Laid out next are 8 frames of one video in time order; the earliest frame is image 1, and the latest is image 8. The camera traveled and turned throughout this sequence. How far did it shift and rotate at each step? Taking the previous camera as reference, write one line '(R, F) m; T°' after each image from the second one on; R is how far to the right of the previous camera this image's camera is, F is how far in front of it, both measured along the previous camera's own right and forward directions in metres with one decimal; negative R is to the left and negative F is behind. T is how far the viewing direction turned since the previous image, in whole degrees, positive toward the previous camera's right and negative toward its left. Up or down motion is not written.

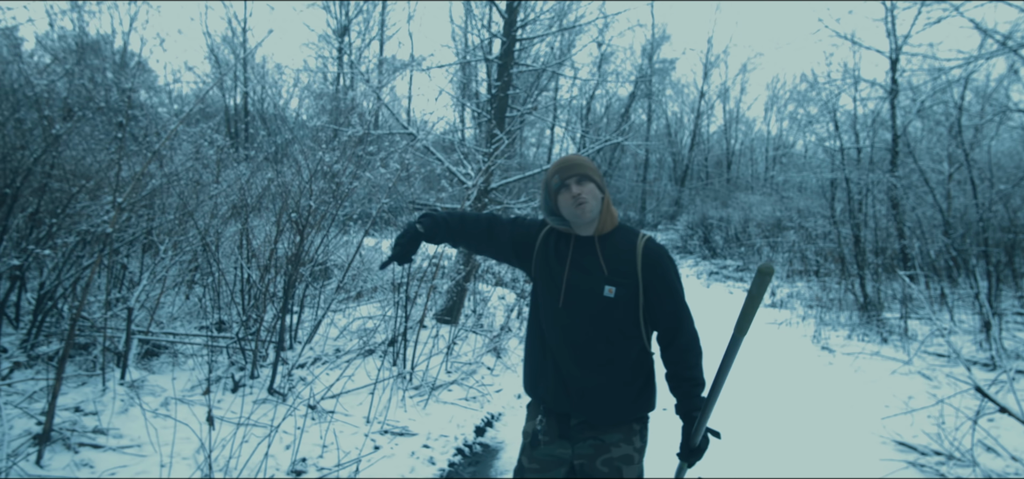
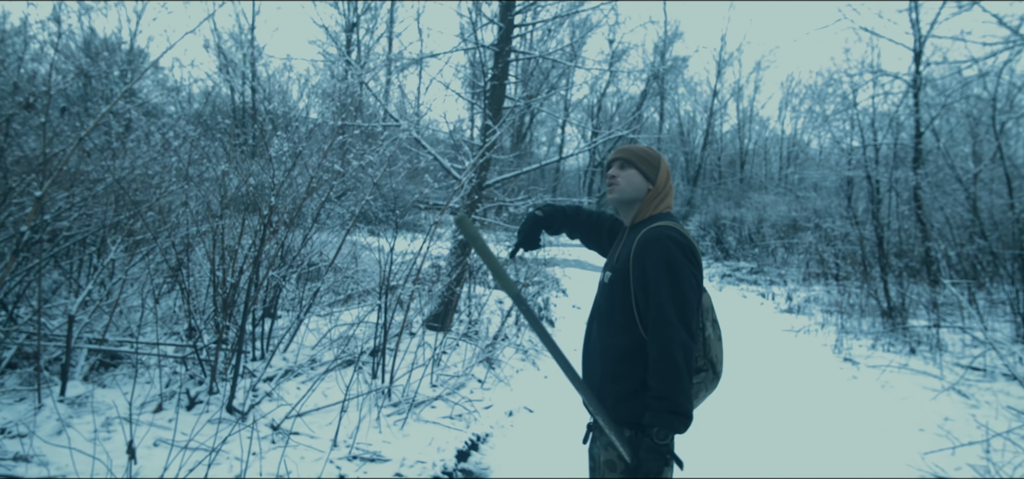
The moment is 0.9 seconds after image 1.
(+0.2, +0.5) m; -1°
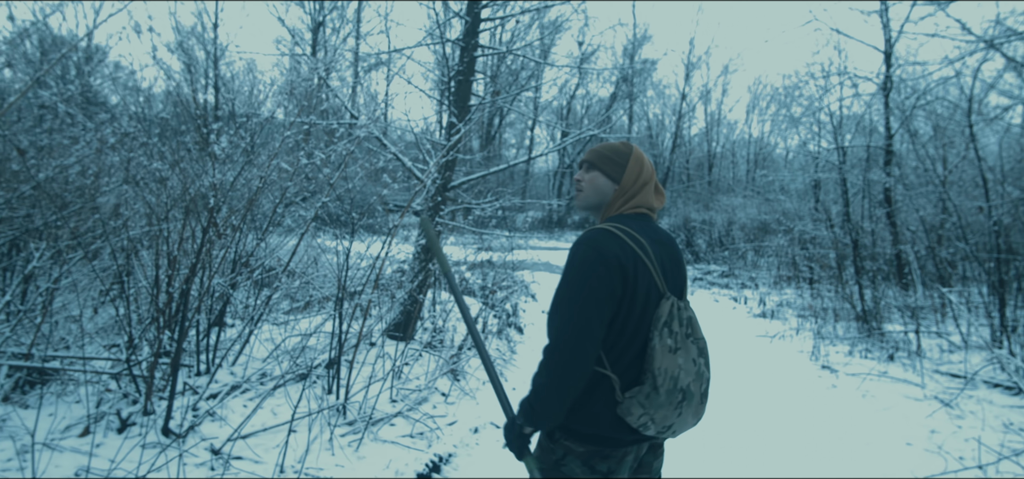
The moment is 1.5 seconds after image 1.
(0.0, +0.3) m; +3°
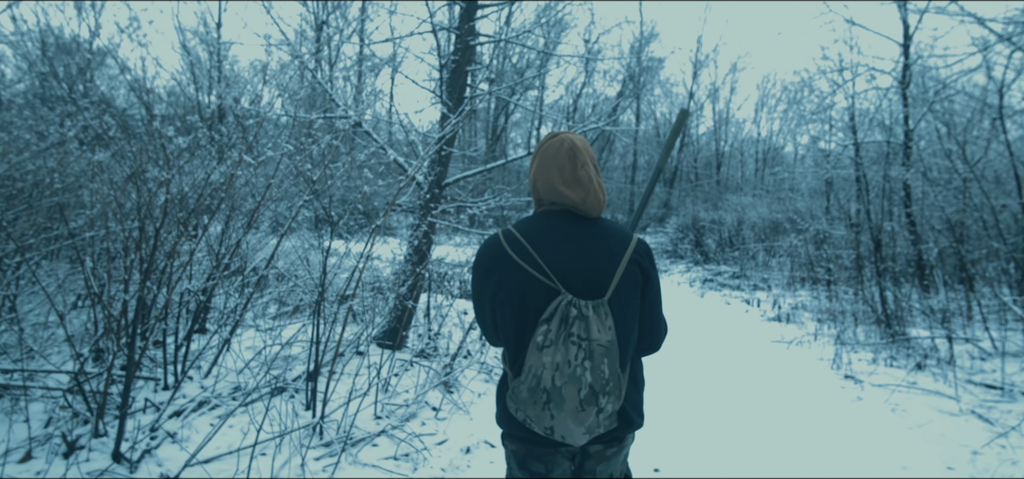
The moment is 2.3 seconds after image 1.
(+0.1, +0.4) m; -1°
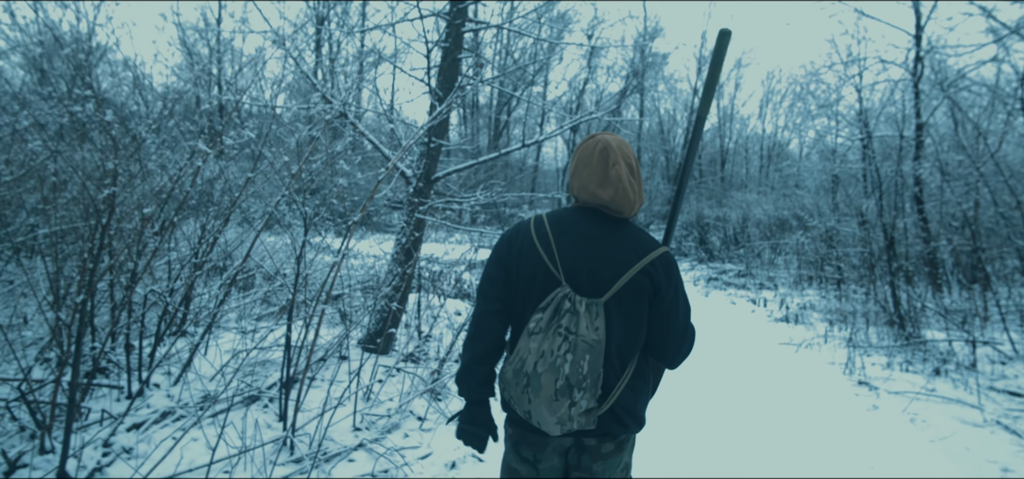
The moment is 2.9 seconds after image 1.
(+0.1, +0.3) m; 0°
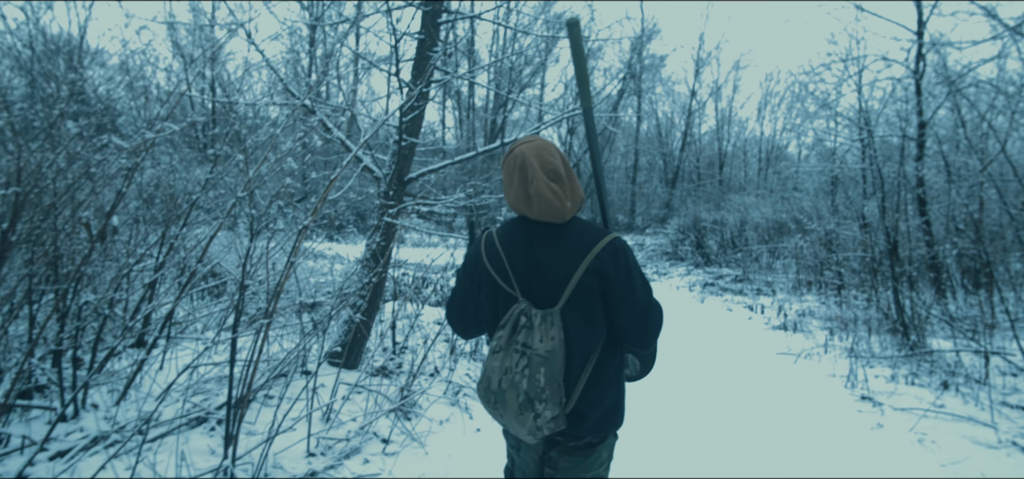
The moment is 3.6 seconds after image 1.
(+0.2, +0.3) m; 0°
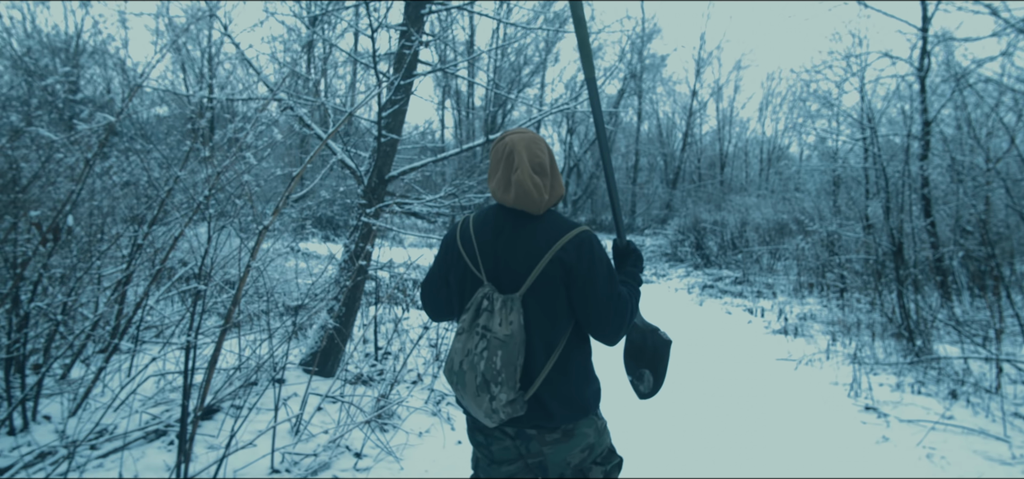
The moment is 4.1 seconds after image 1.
(+0.1, +0.2) m; 0°
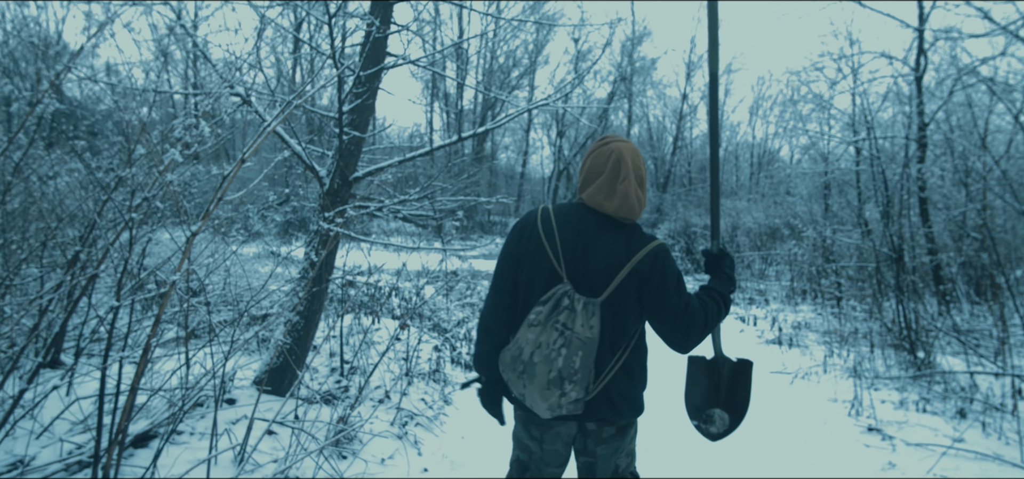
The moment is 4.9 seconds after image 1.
(+0.1, +0.4) m; +1°
